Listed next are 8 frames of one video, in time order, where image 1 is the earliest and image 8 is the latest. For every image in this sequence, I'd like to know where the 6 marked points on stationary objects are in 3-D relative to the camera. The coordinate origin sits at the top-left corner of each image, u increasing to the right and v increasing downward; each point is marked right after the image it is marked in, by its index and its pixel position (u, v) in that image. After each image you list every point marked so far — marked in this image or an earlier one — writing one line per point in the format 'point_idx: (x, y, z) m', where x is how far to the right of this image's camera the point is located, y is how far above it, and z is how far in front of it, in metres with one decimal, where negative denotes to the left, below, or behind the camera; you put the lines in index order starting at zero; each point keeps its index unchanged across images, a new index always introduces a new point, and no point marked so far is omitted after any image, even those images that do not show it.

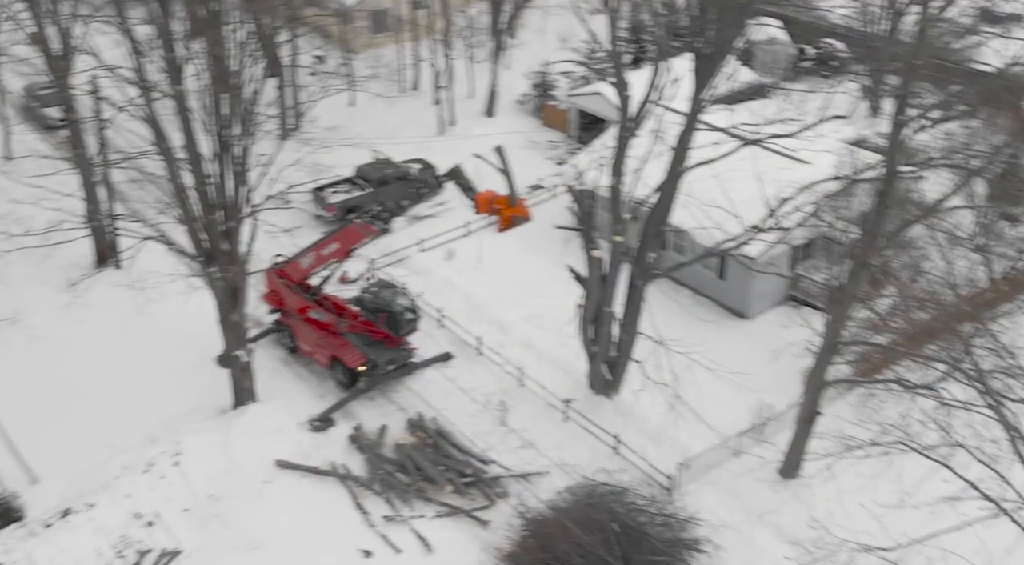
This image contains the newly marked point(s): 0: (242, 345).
0: (-5.5, -1.3, +20.0) m
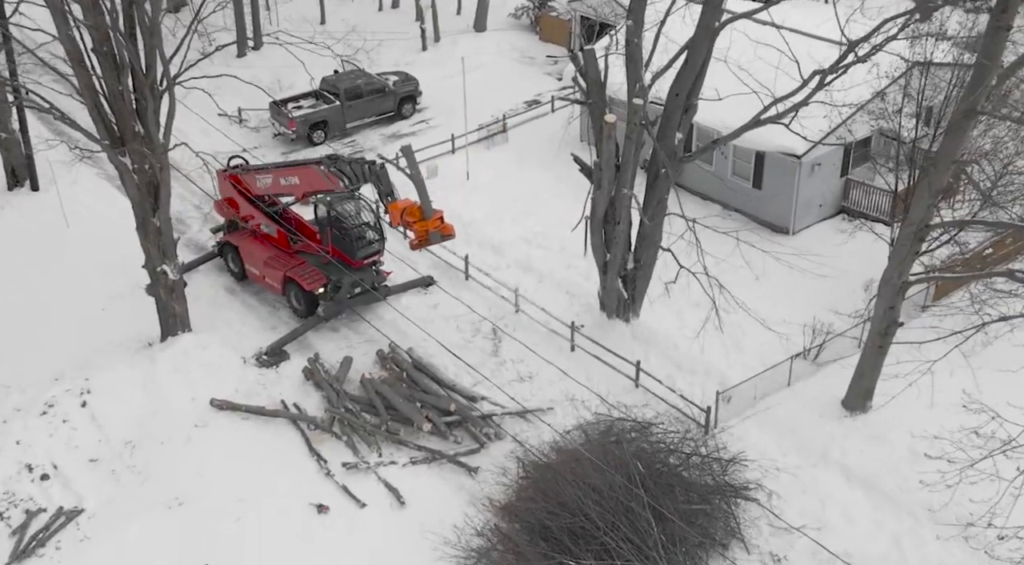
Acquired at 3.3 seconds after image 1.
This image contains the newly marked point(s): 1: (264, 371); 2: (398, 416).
0: (-5.6, +0.4, +16.1) m
1: (-4.2, -1.5, +16.3) m
2: (-1.8, -2.0, +15.0) m
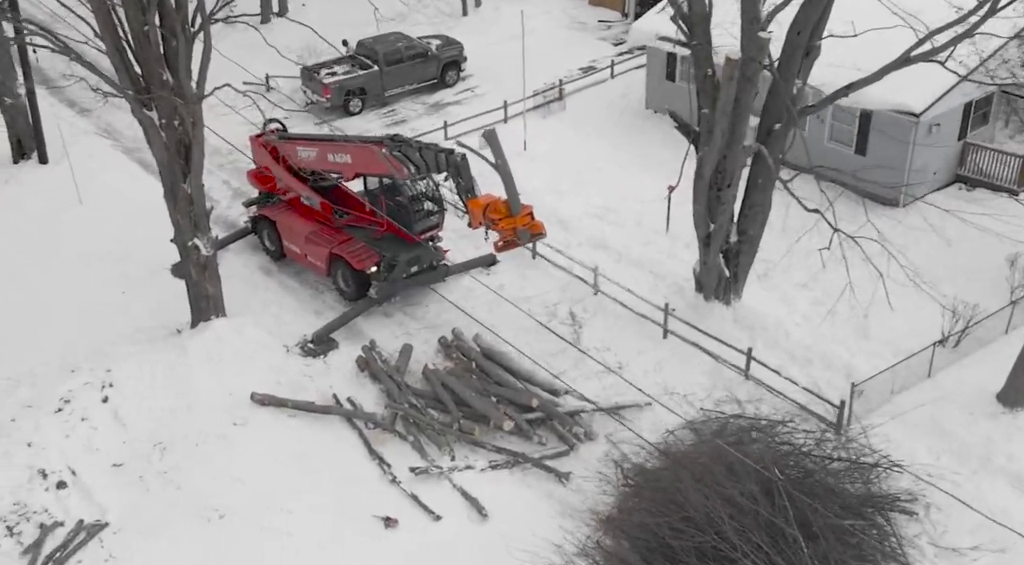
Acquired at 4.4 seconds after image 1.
0: (-4.4, +0.7, +13.9) m
1: (-3.0, -1.2, +14.2) m
2: (-0.6, -1.7, +12.9) m
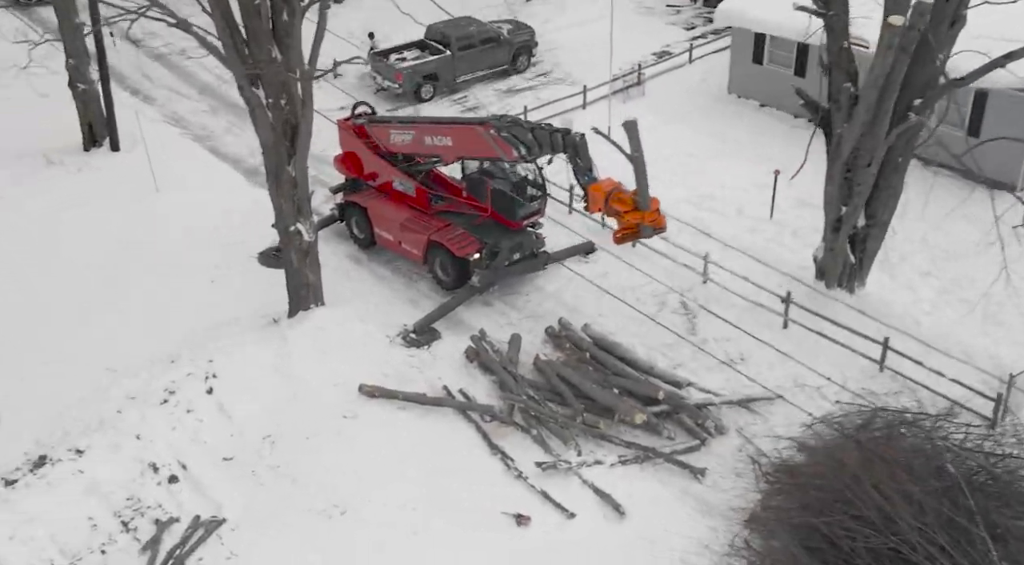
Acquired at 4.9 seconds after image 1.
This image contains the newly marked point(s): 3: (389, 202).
0: (-2.8, +0.9, +13.4) m
1: (-1.4, -1.0, +13.6) m
2: (+1.0, -1.5, +12.3) m
3: (-2.0, +1.3, +15.9) m
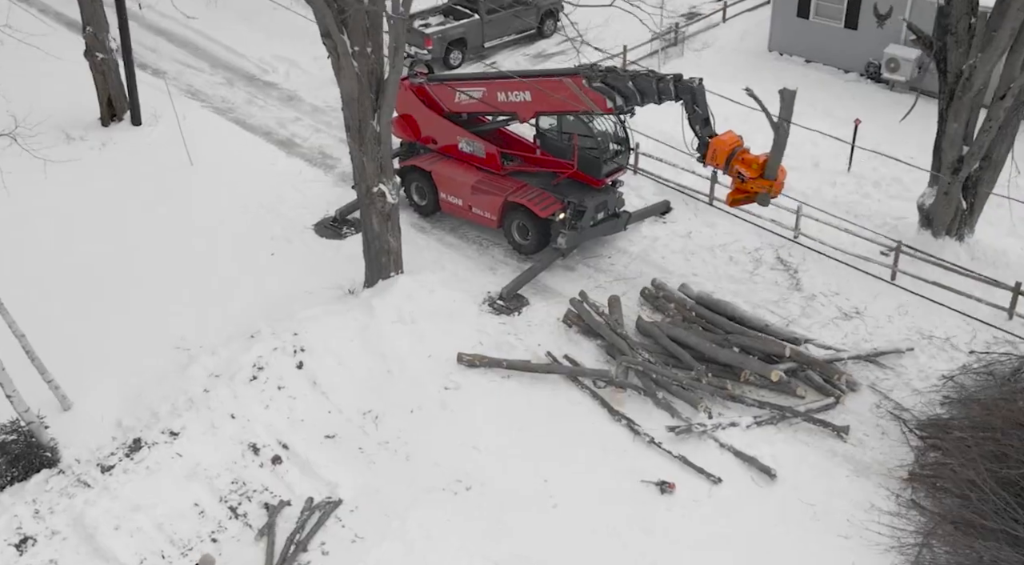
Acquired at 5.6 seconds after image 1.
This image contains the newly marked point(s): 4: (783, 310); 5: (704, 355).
0: (-1.6, +1.3, +12.5) m
1: (-0.1, -0.5, +12.8) m
2: (+2.4, -0.9, +11.5) m
3: (-0.9, +1.8, +15.0) m
4: (+3.5, -0.4, +12.7) m
5: (+2.3, -0.9, +11.5) m
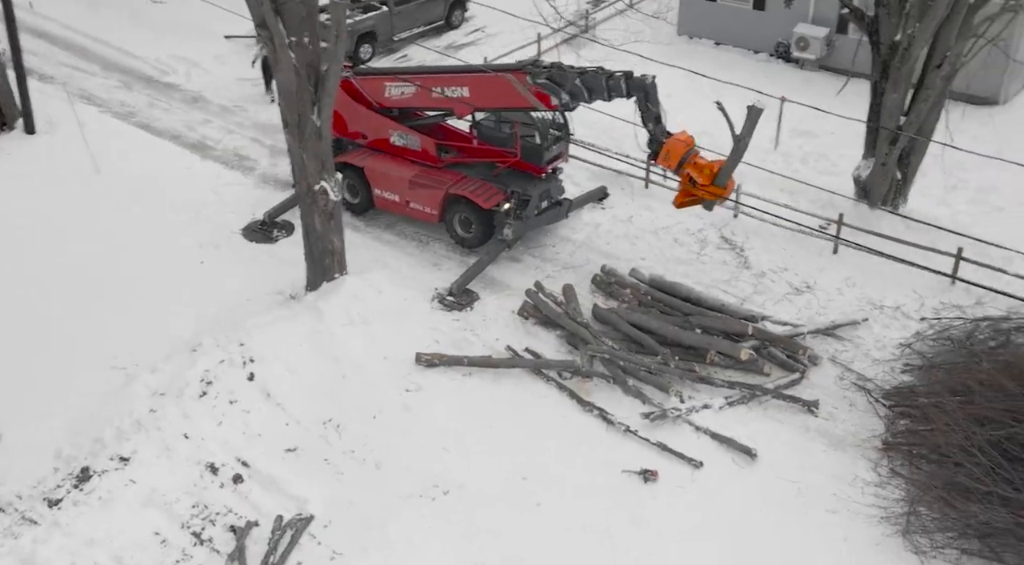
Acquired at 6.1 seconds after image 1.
0: (-2.2, +1.3, +11.9) m
1: (-0.7, -0.4, +12.4) m
2: (+1.9, -0.7, +11.4) m
3: (-1.9, +1.8, +14.5) m
4: (+2.9, -0.1, +12.7) m
5: (+1.8, -0.7, +11.4) m
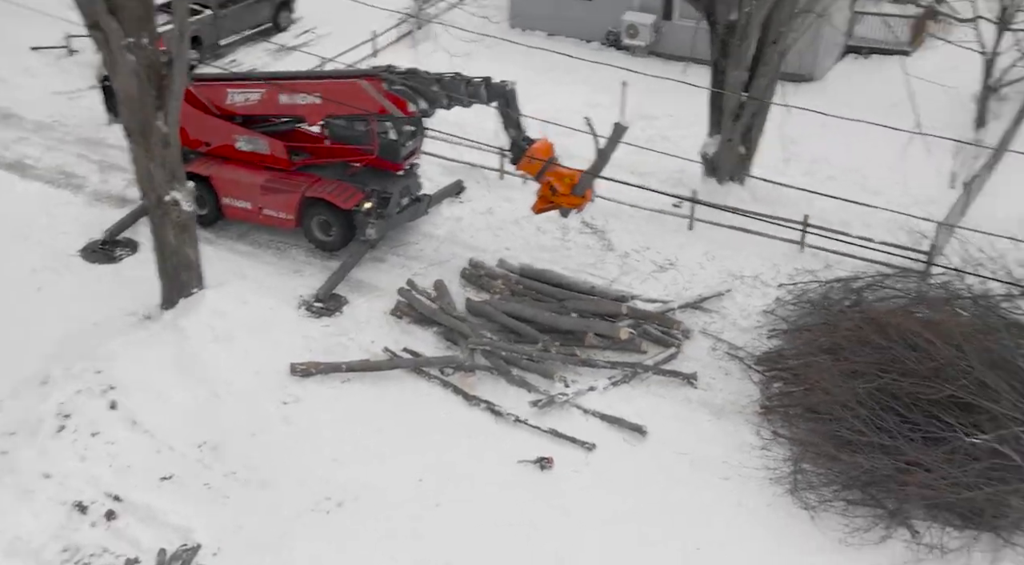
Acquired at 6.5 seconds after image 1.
0: (-3.8, +1.1, +11.2) m
1: (-2.2, -0.5, +12.0) m
2: (+0.5, -0.6, +11.4) m
3: (-3.9, +1.6, +13.8) m
4: (+1.2, +0.1, +12.8) m
5: (+0.4, -0.5, +11.4) m
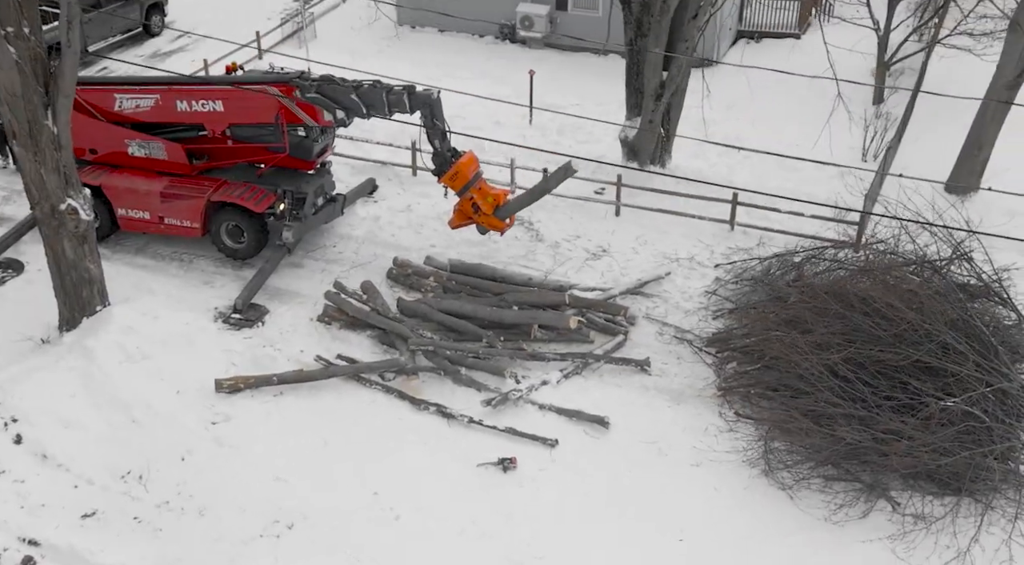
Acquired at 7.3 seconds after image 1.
0: (-4.5, +1.0, +10.1) m
1: (-3.0, -0.5, +11.0) m
2: (-0.2, -0.5, +10.8) m
3: (-5.0, +1.4, +12.7) m
4: (+0.3, +0.3, +12.4) m
5: (-0.3, -0.4, +10.9) m
